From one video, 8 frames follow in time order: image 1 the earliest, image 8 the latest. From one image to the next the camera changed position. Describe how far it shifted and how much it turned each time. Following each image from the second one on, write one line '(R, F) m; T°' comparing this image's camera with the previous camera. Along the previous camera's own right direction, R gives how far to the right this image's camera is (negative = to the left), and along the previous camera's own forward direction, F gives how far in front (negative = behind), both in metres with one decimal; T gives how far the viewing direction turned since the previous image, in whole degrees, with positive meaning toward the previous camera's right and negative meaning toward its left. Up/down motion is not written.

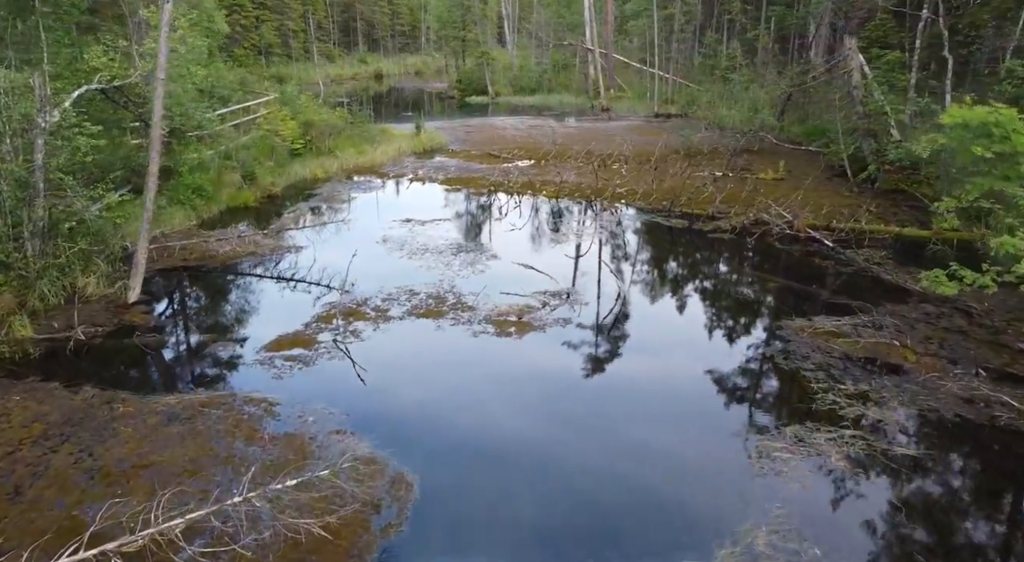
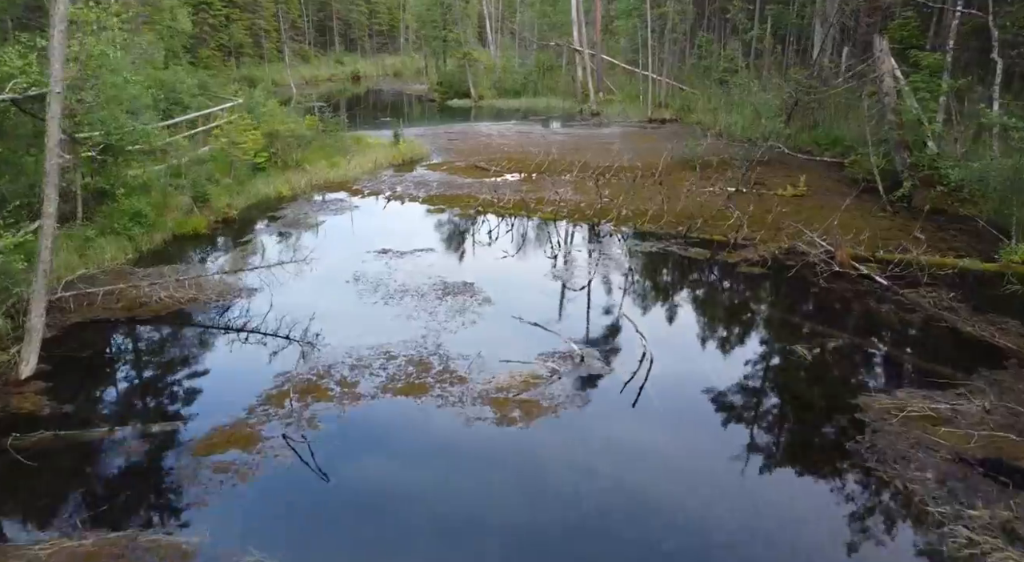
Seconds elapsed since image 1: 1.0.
(-0.2, +1.5) m; +2°
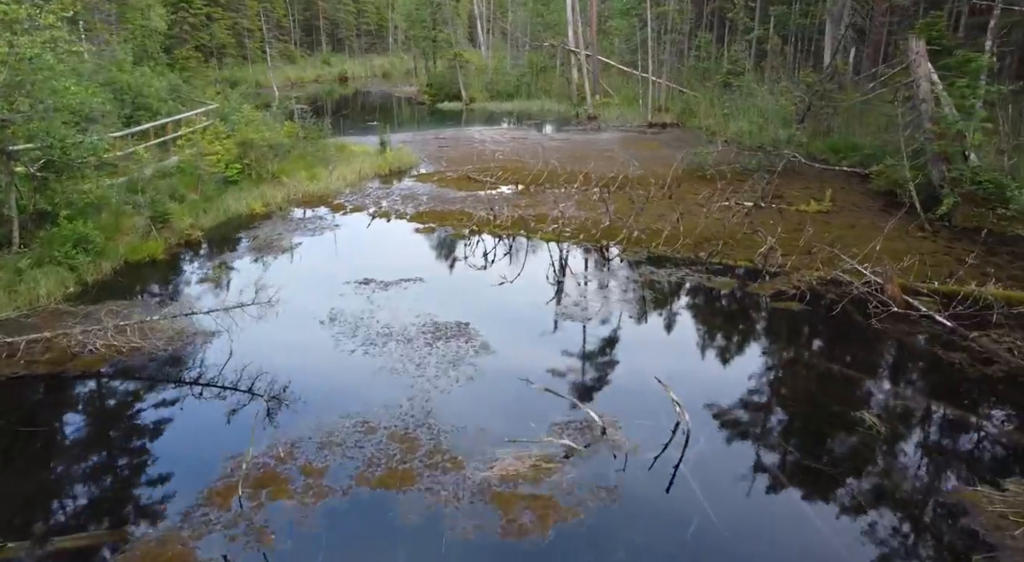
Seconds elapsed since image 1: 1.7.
(-0.1, +1.2) m; +1°
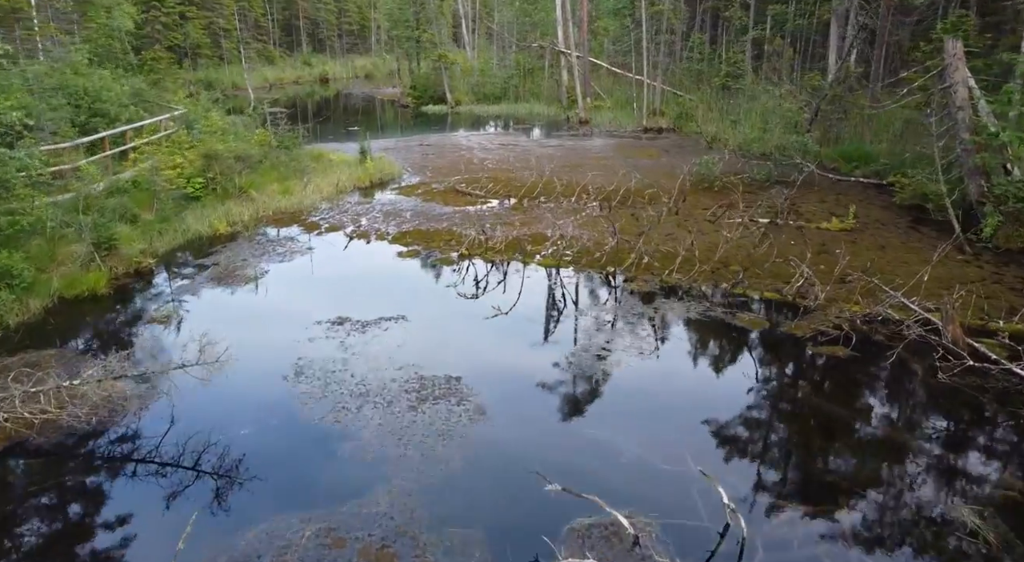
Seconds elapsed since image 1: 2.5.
(-0.1, +1.1) m; +1°
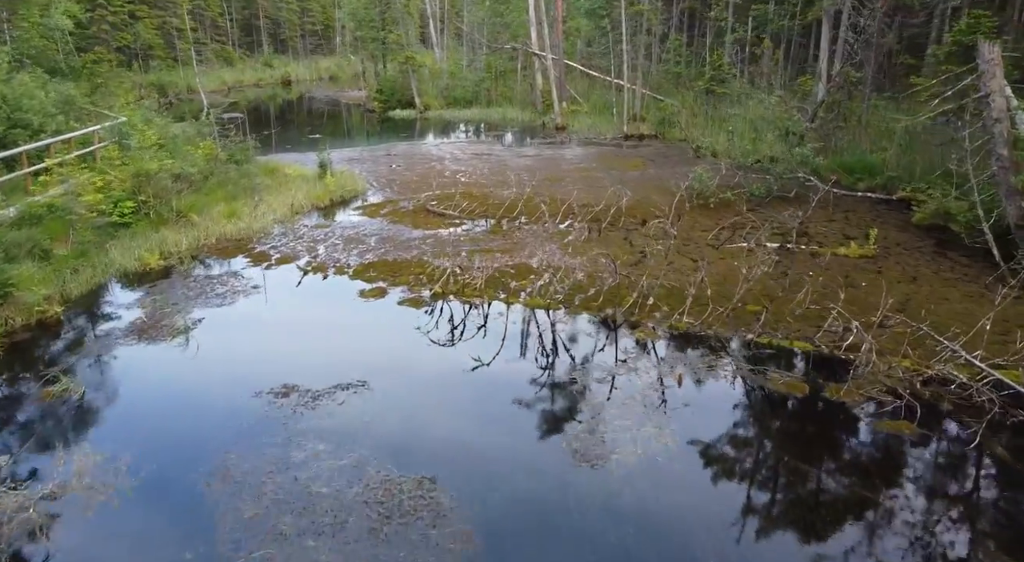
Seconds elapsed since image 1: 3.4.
(-0.1, +1.3) m; +2°
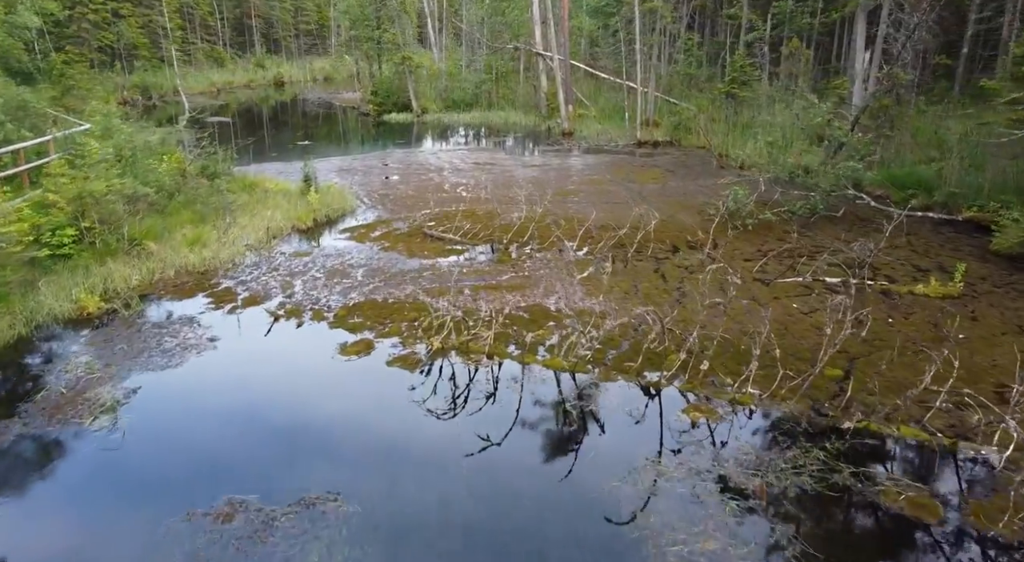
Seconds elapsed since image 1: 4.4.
(-0.2, +1.5) m; 0°
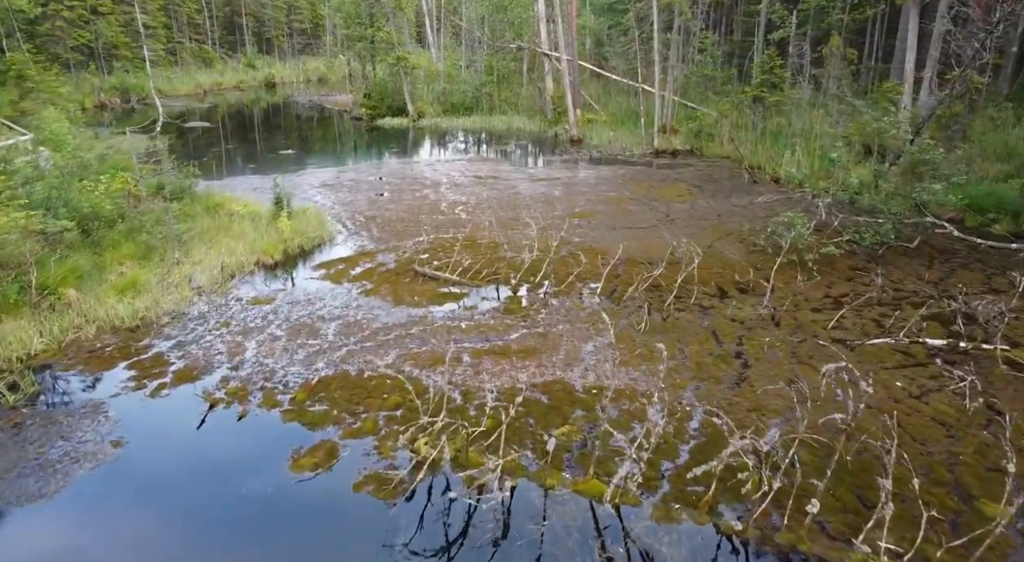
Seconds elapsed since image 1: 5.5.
(-0.1, +1.8) m; 0°
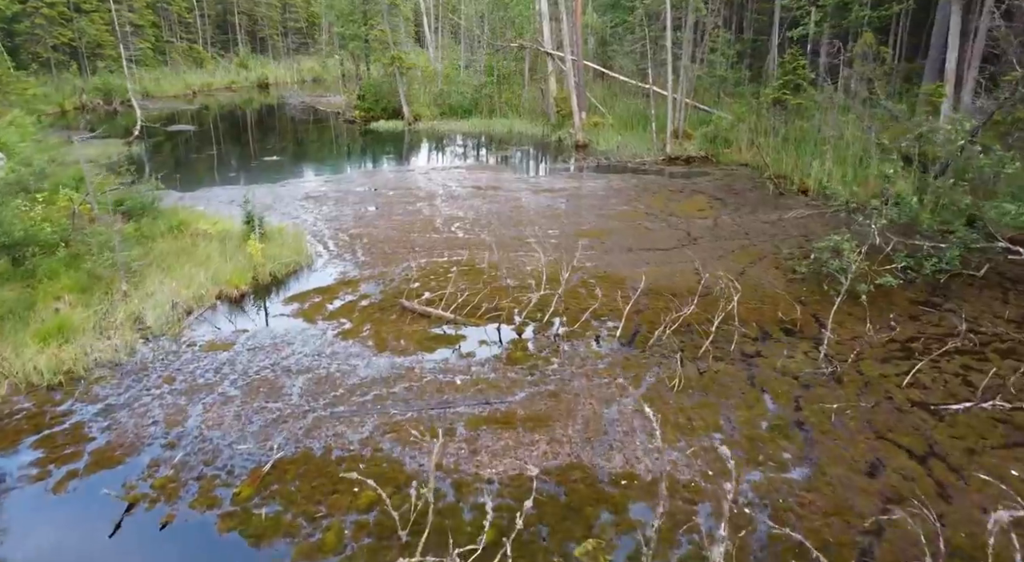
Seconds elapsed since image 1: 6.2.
(0.0, +1.3) m; 0°
